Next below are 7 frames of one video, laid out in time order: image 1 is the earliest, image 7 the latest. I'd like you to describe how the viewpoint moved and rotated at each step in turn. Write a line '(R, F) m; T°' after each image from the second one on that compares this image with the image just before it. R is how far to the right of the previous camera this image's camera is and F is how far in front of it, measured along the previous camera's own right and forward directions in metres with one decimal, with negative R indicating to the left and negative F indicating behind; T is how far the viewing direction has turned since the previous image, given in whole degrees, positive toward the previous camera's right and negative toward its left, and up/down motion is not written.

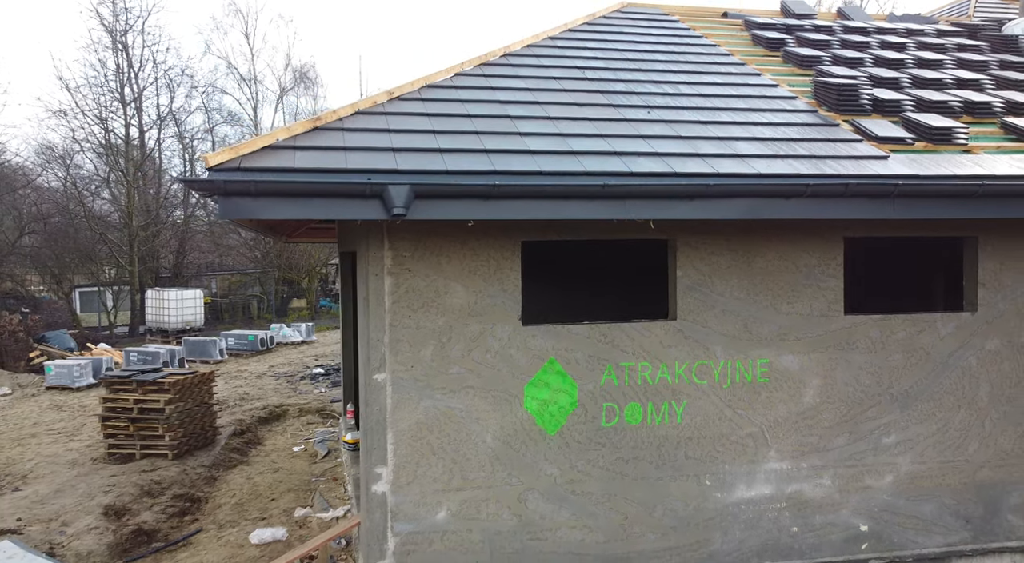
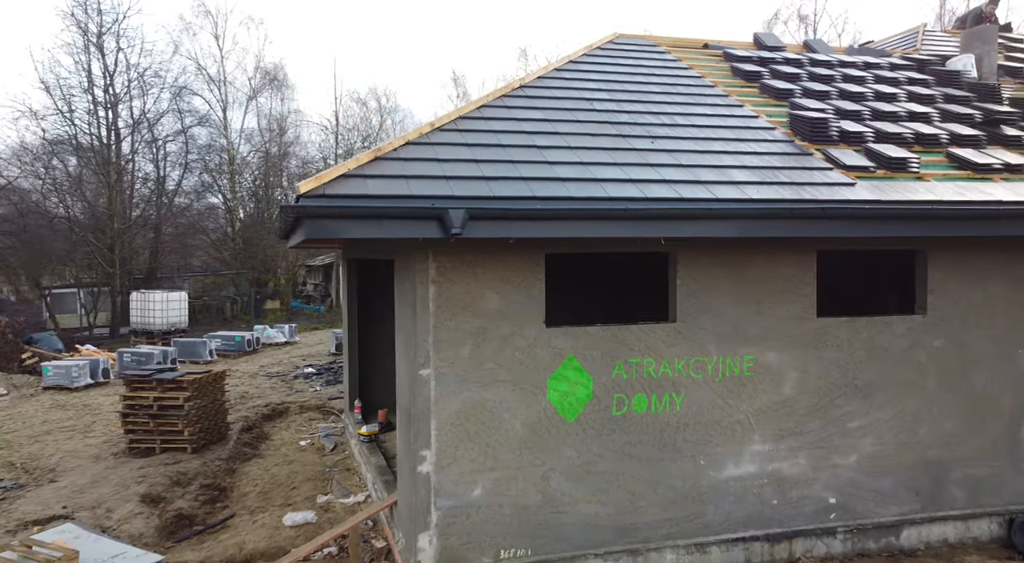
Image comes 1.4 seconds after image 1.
(-0.5, -0.7) m; +3°
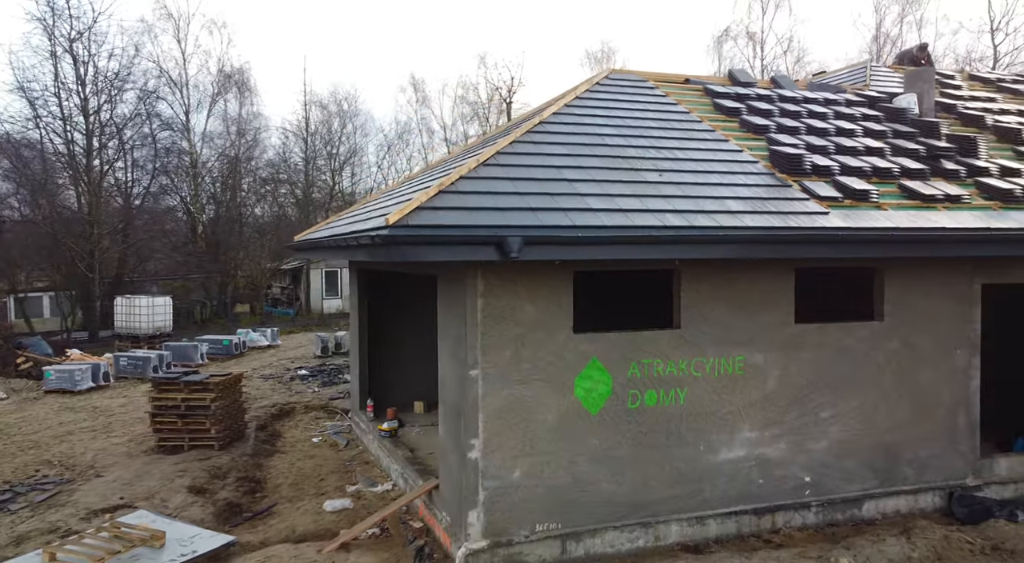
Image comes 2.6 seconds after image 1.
(-0.8, -0.9) m; +4°
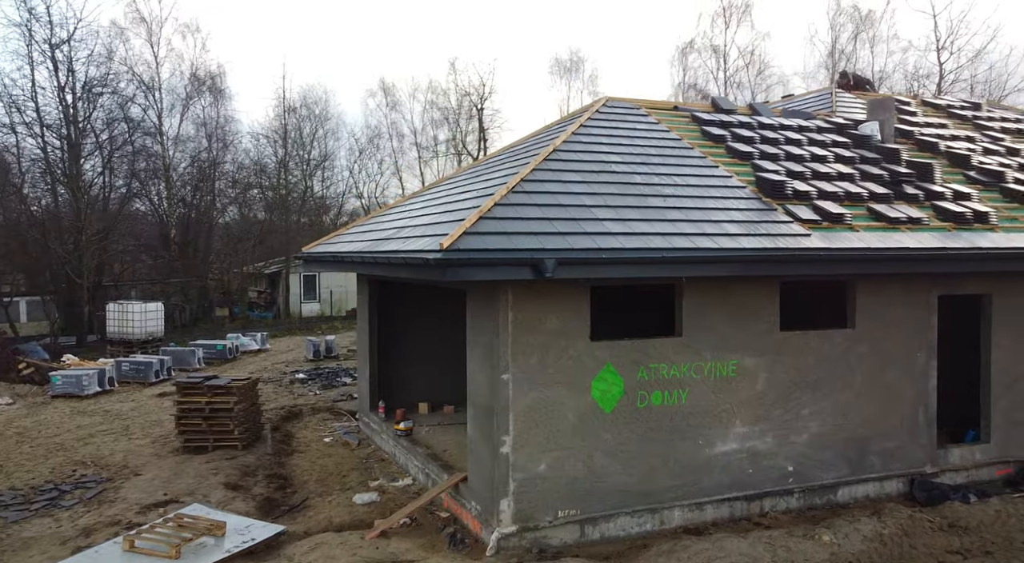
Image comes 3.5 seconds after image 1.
(-0.7, -0.8) m; +3°
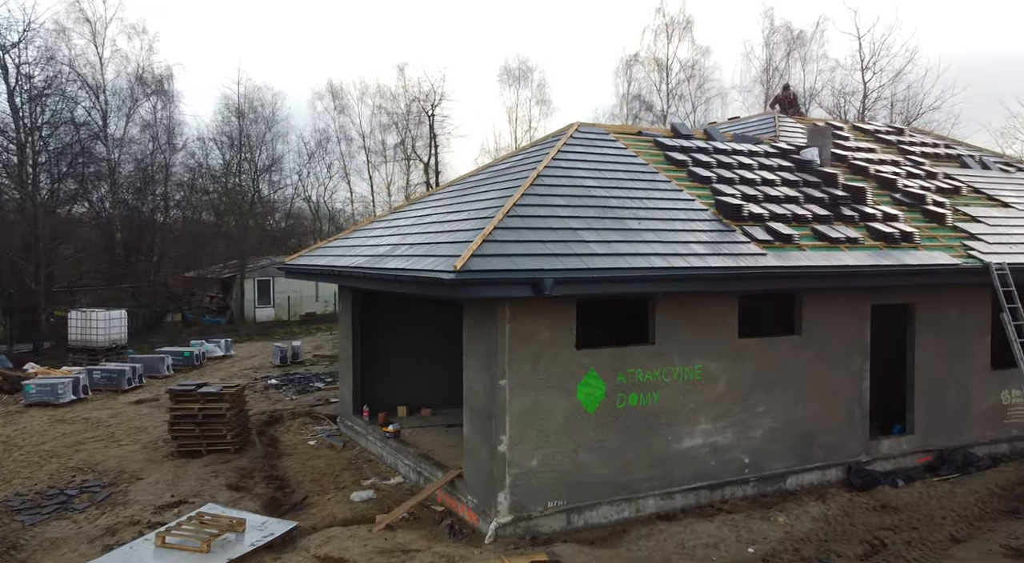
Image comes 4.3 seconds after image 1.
(-0.6, -0.8) m; +5°
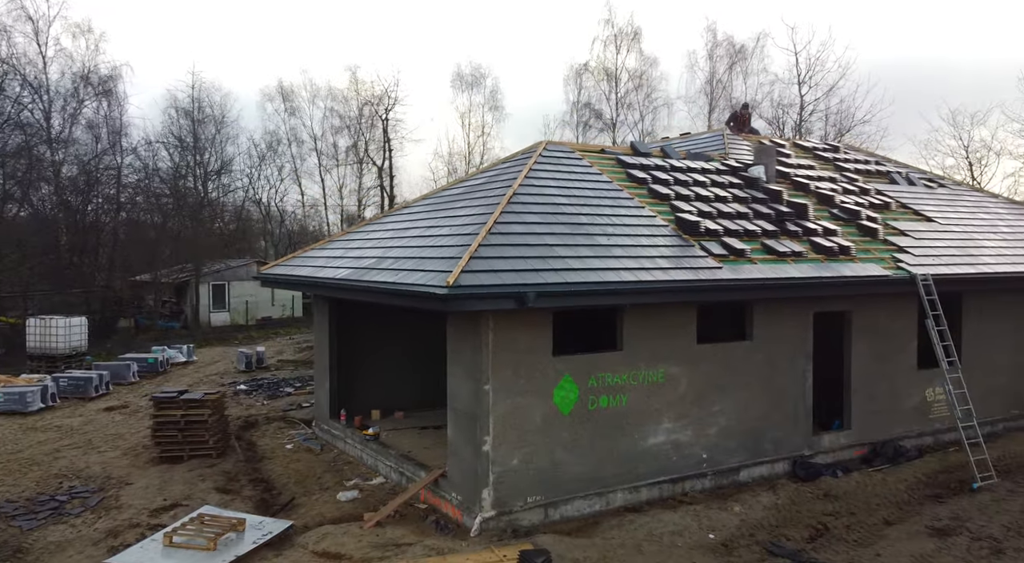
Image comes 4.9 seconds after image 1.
(-0.4, -0.6) m; +4°
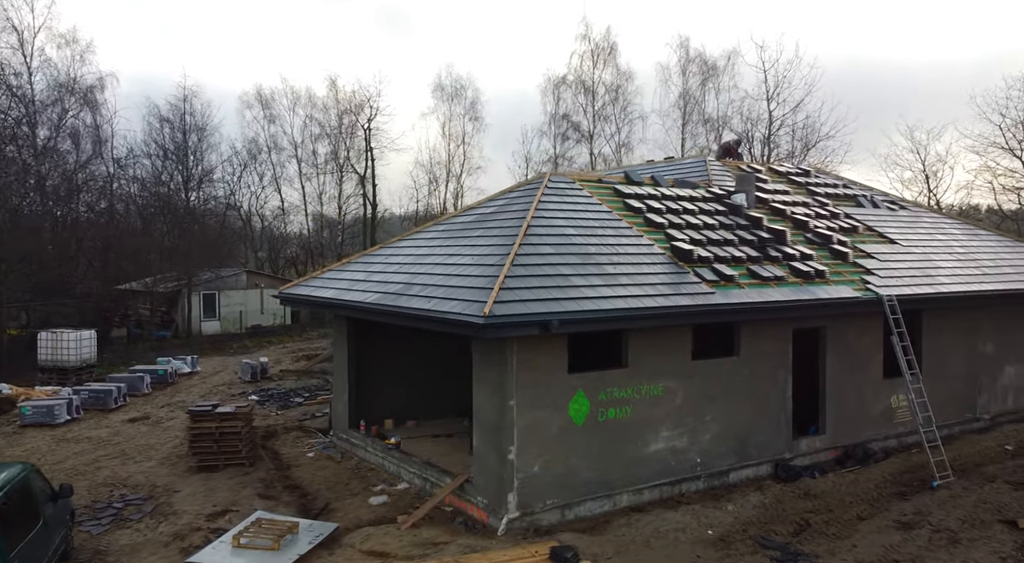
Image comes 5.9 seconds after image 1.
(-0.7, -1.1) m; +3°
